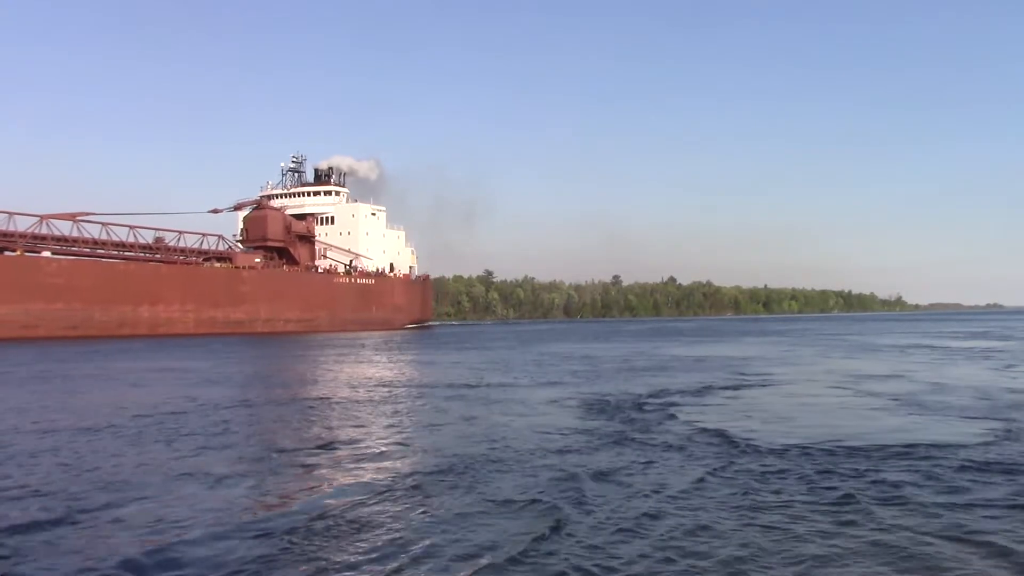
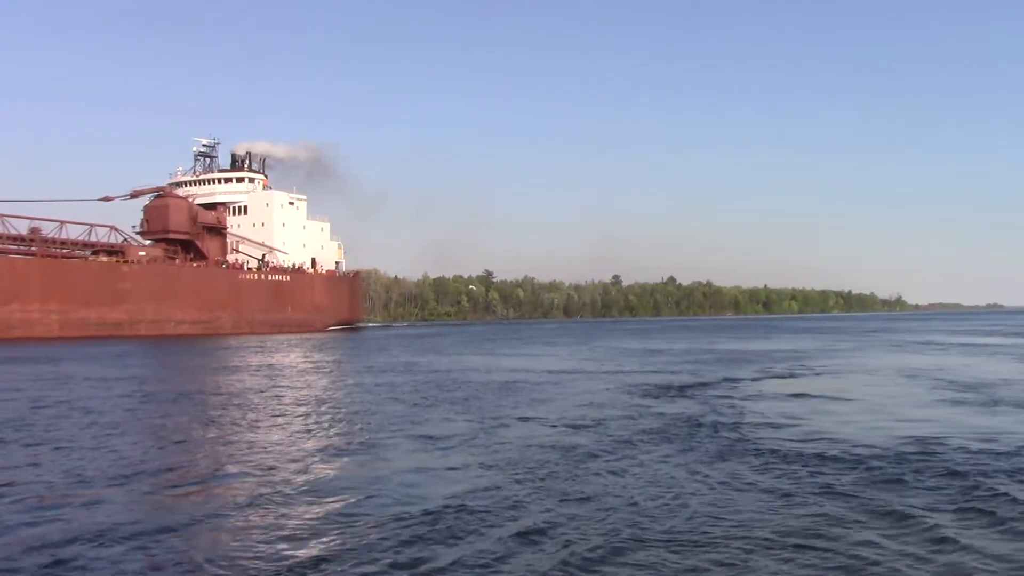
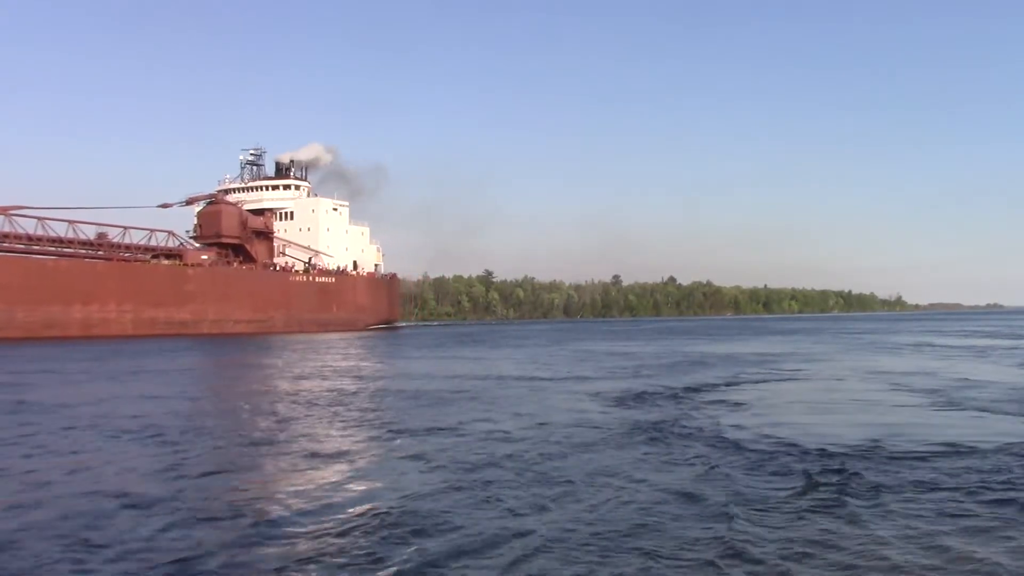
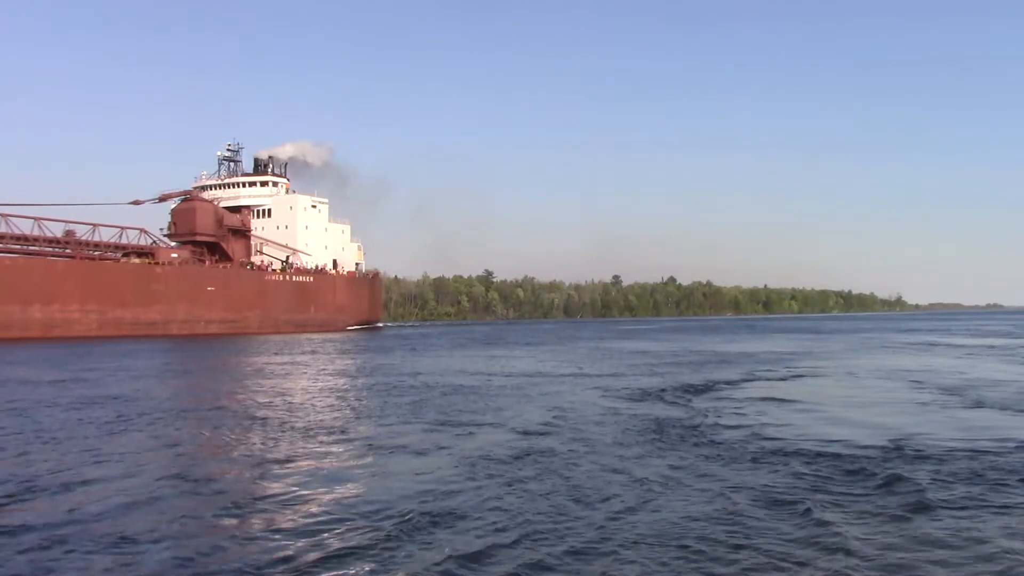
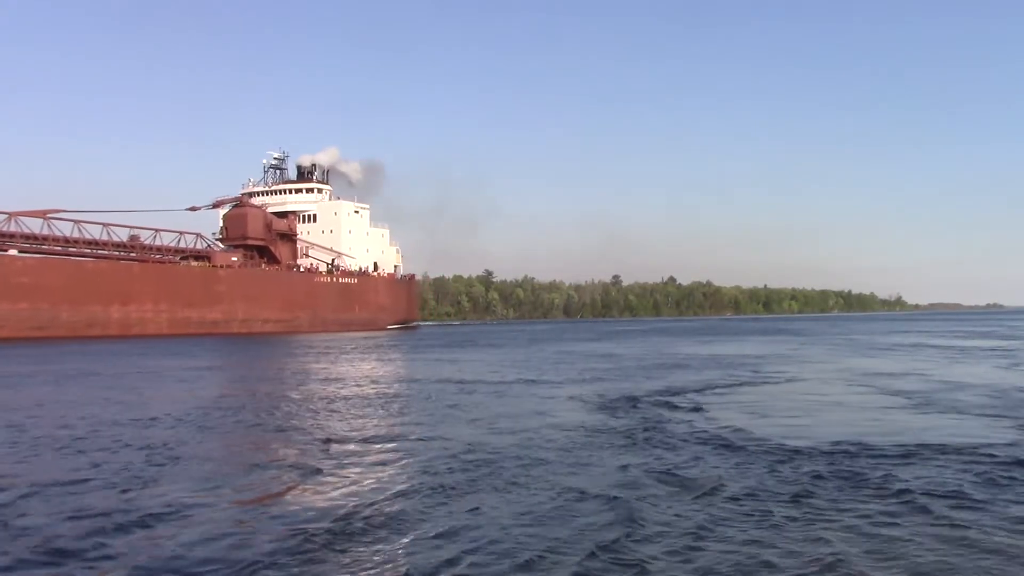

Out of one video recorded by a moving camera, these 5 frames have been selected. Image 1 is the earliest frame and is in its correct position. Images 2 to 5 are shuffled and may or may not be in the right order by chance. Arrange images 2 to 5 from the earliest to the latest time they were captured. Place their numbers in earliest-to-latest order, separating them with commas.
5, 3, 4, 2
